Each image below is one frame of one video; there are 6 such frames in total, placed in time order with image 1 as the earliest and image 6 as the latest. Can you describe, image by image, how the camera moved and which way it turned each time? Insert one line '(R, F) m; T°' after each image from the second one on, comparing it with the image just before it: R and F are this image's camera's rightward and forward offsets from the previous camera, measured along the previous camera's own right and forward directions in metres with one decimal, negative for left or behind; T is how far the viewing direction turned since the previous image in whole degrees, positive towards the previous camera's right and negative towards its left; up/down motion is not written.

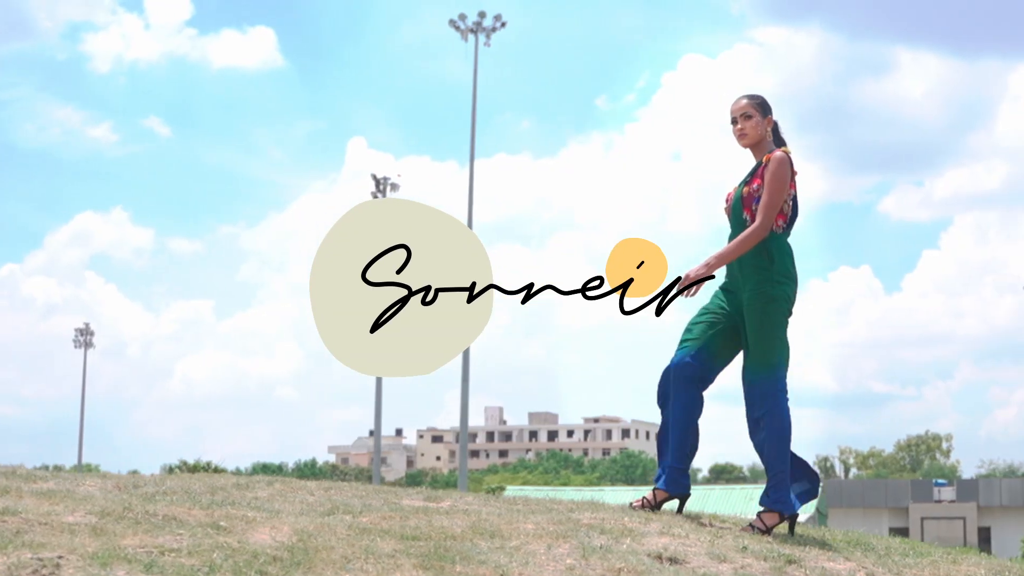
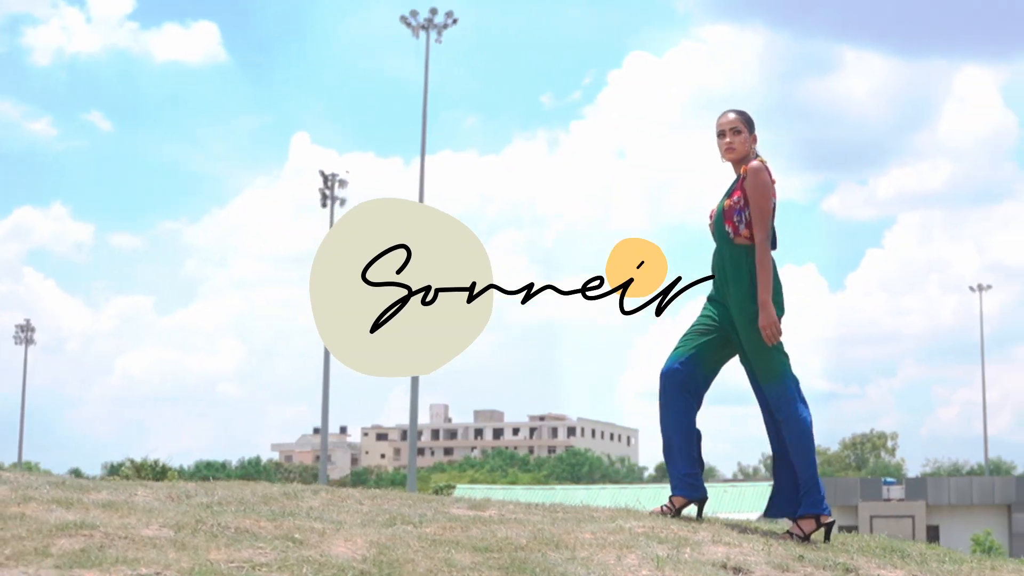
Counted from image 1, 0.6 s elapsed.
(-0.5, +0.1) m; +2°
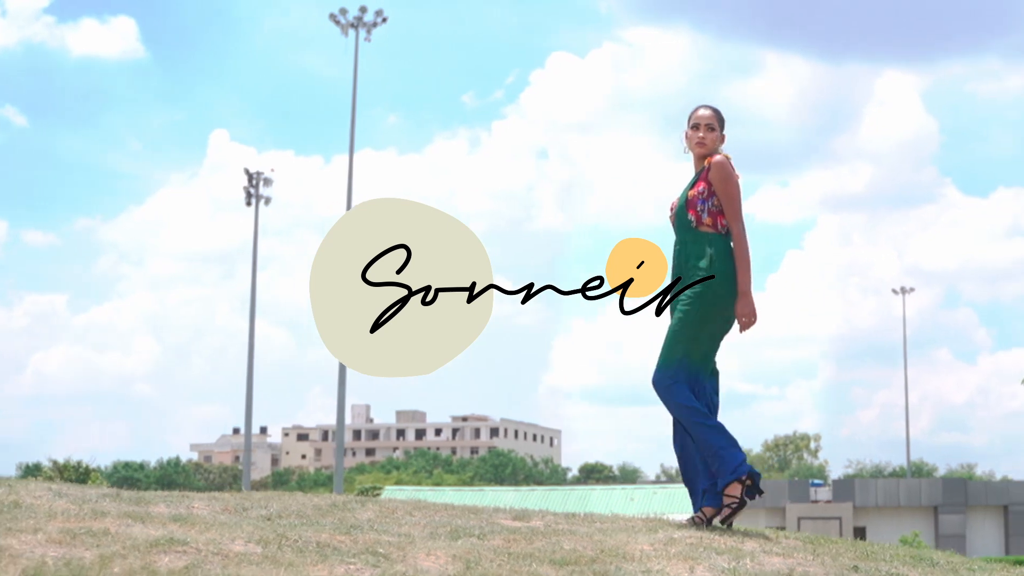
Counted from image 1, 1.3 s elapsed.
(-0.6, +0.1) m; +3°
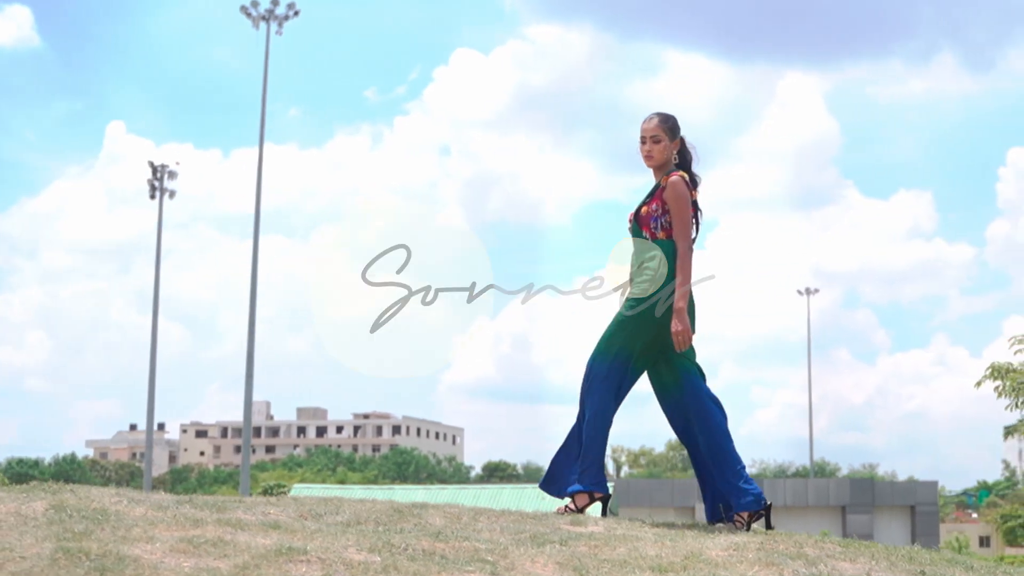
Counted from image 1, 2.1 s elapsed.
(-0.7, +0.2) m; +4°
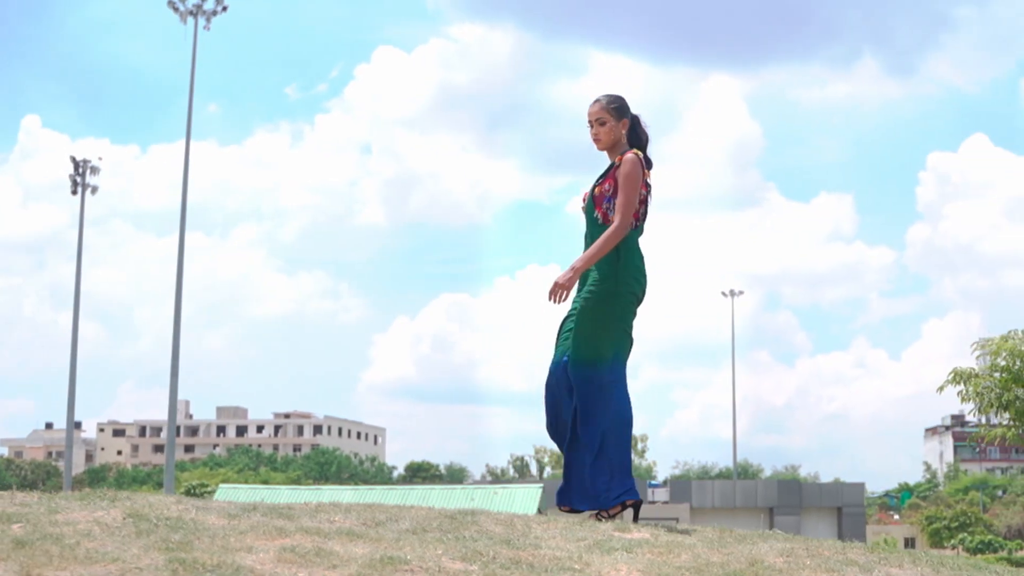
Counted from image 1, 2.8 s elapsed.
(-0.5, +0.1) m; +3°
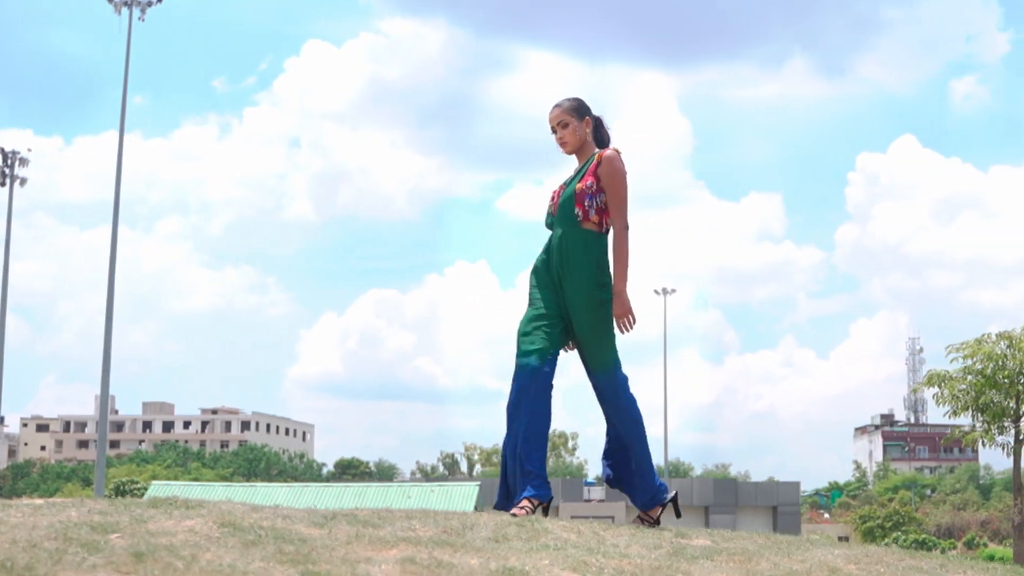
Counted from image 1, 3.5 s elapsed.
(-0.6, +0.1) m; +3°
